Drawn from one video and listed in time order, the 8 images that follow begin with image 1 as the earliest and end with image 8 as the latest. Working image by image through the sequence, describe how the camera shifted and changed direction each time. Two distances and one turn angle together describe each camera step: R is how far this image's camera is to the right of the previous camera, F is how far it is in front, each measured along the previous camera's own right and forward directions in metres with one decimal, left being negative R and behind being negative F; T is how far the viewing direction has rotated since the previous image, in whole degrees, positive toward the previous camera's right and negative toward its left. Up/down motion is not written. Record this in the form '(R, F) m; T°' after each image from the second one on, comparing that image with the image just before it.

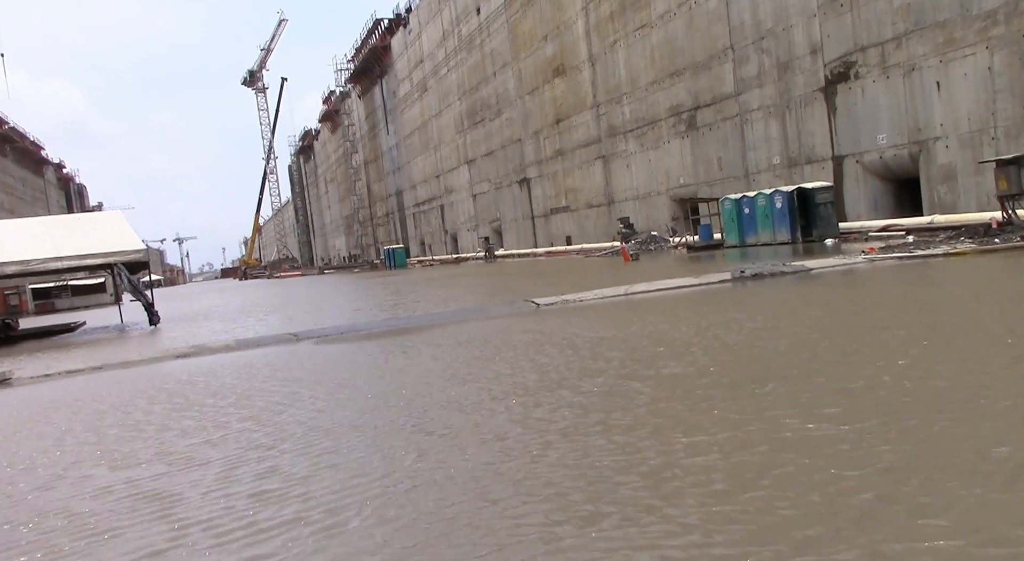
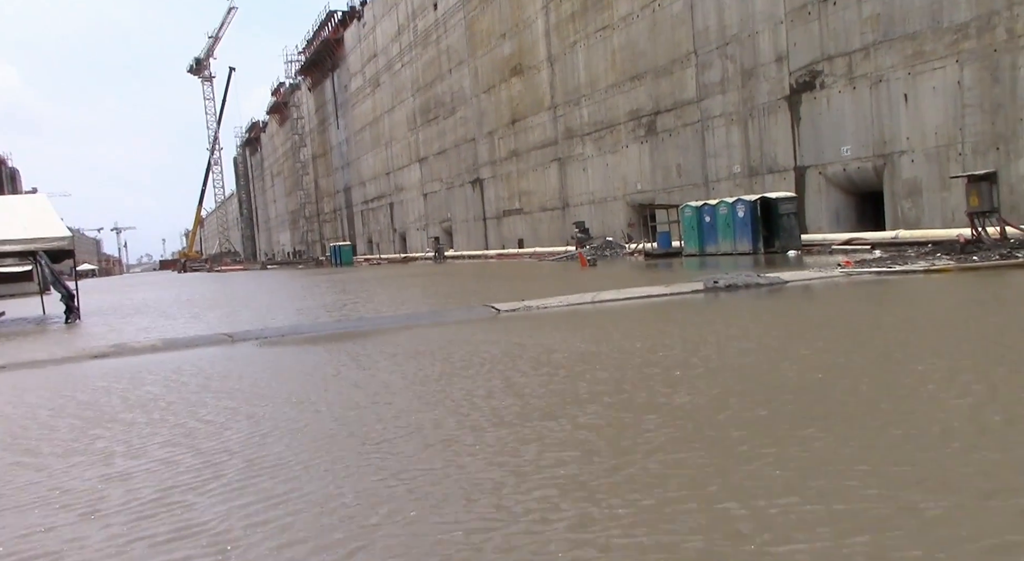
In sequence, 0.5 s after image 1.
(-0.2, +0.9) m; +3°
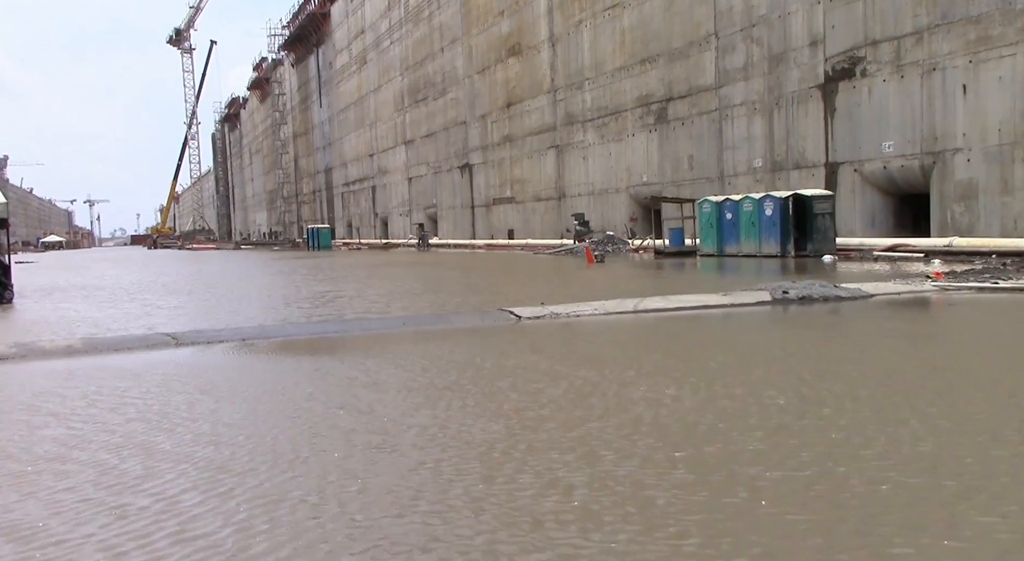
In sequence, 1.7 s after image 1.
(-0.5, +2.4) m; +1°
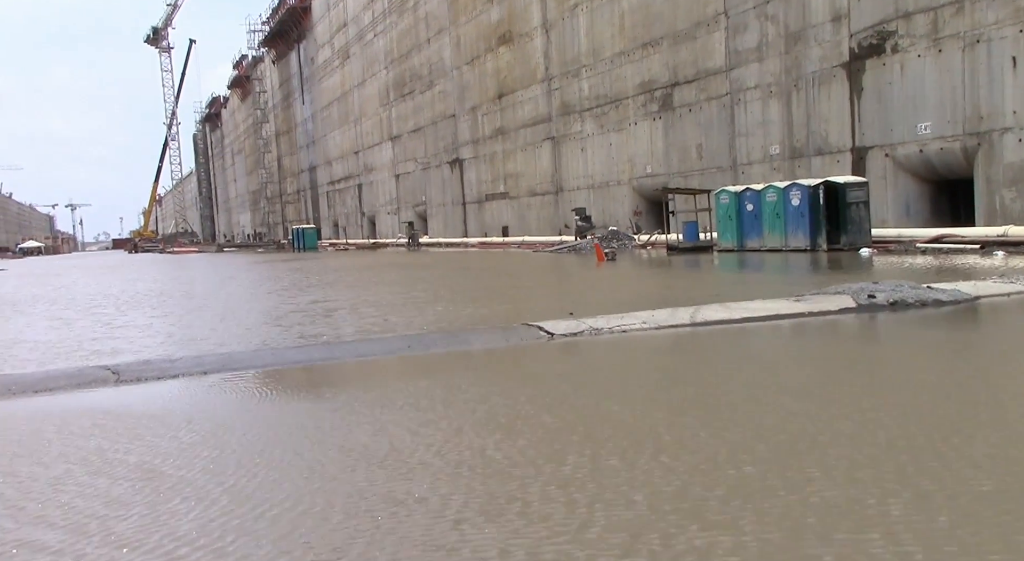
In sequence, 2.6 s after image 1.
(-0.4, +1.9) m; +1°
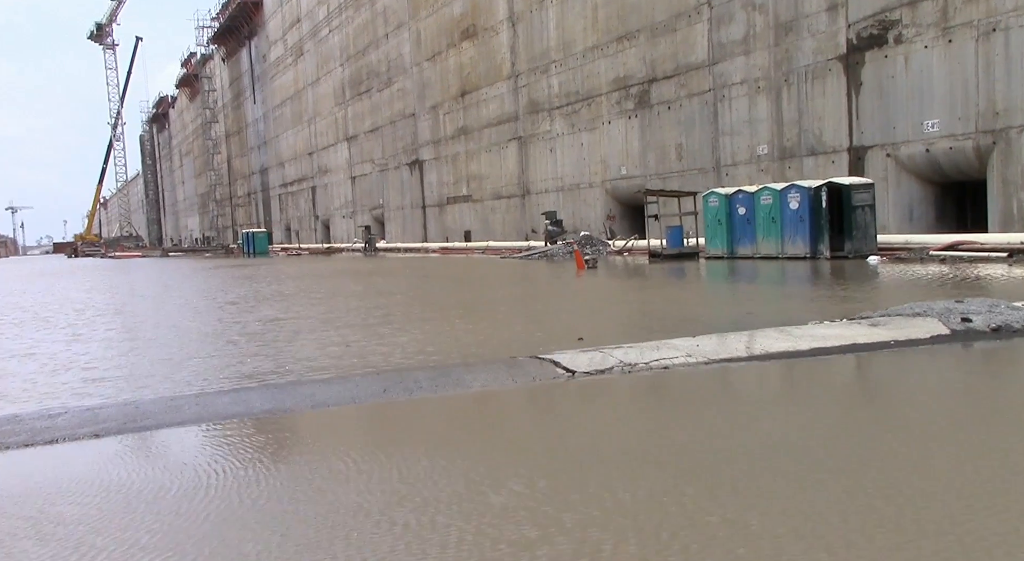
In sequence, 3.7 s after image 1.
(-0.4, +1.9) m; +3°
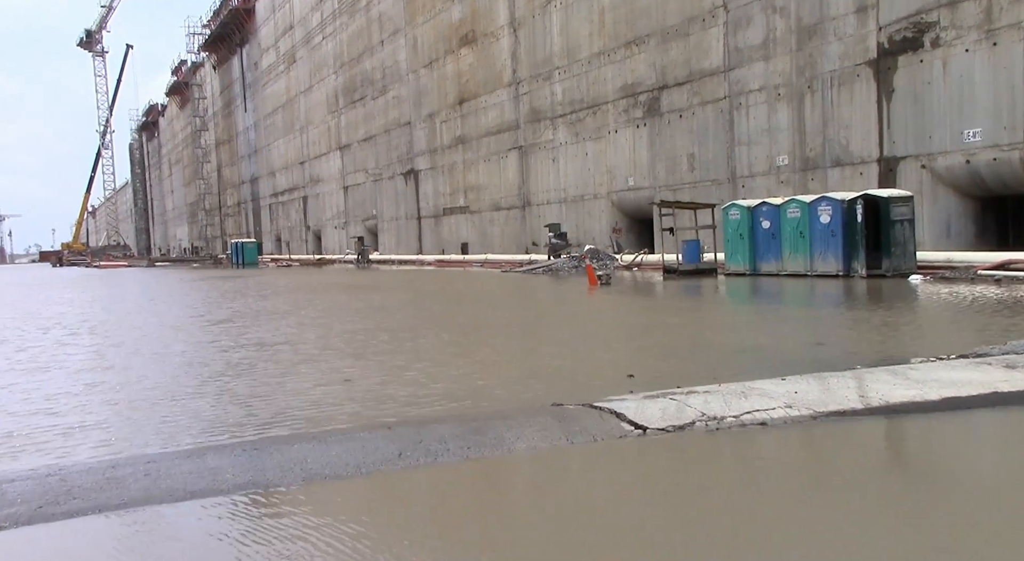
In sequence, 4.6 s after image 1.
(-0.3, +1.4) m; +1°
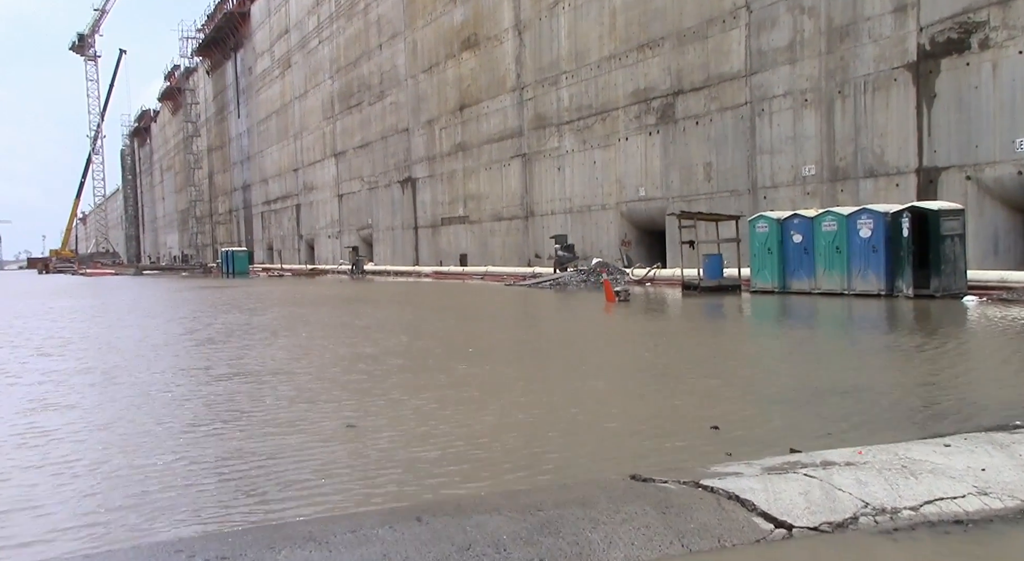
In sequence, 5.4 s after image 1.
(-0.3, +1.4) m; 0°
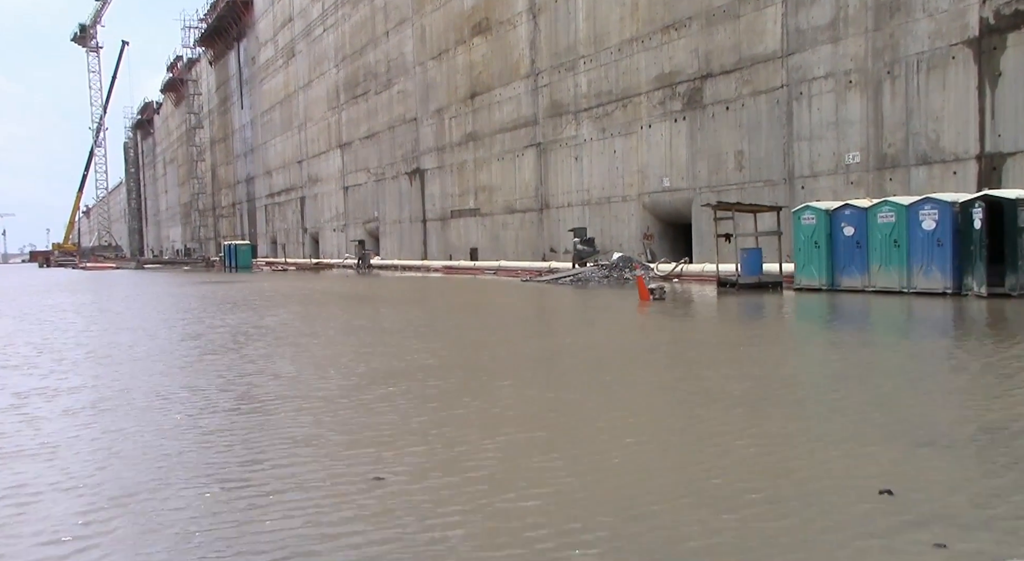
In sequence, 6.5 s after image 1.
(-0.3, +1.4) m; 0°
